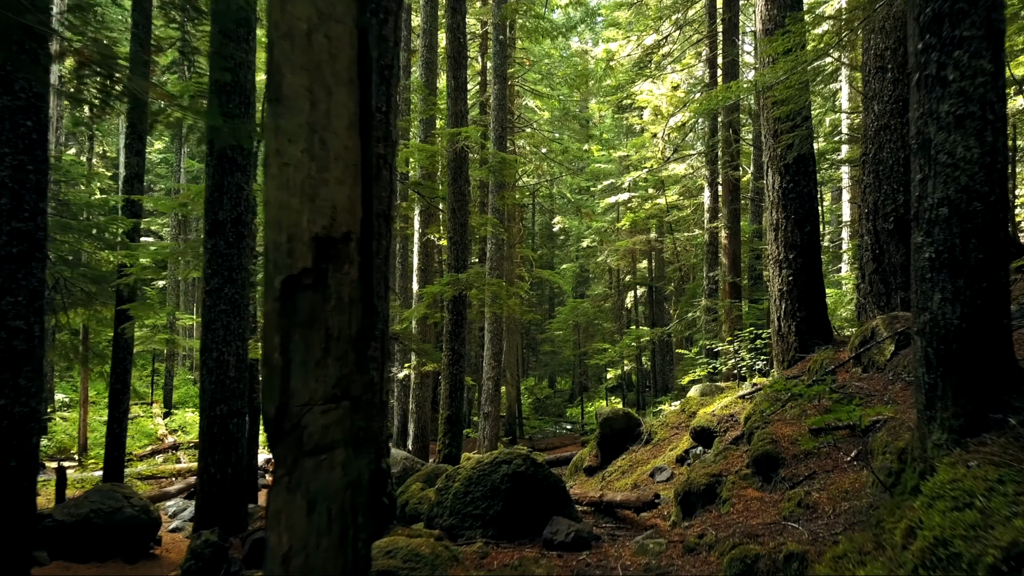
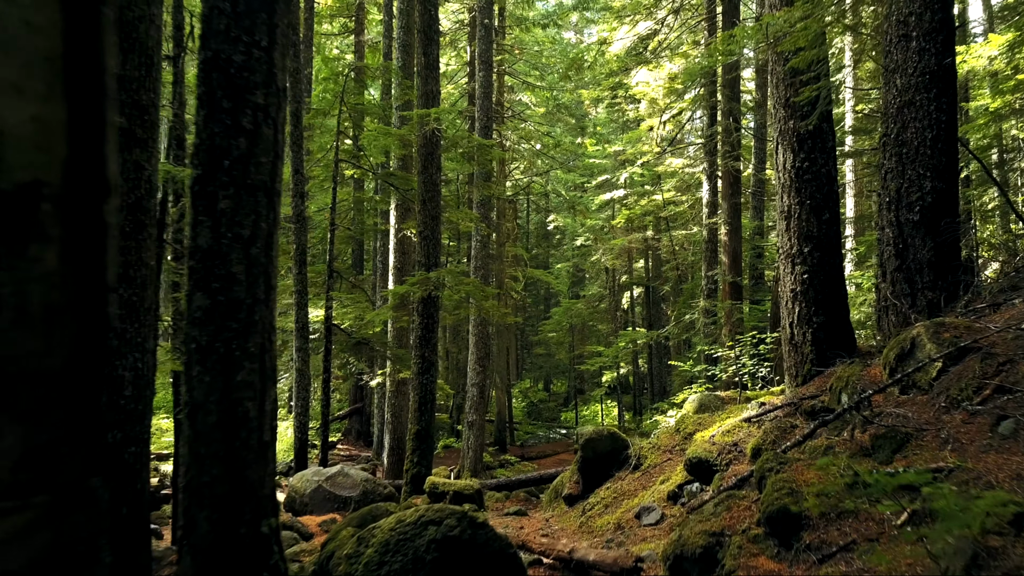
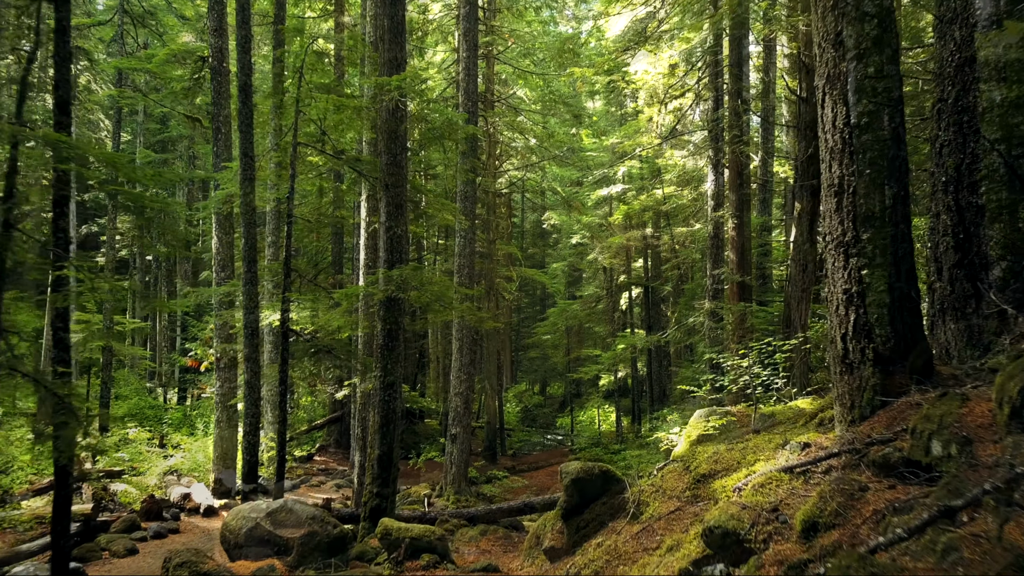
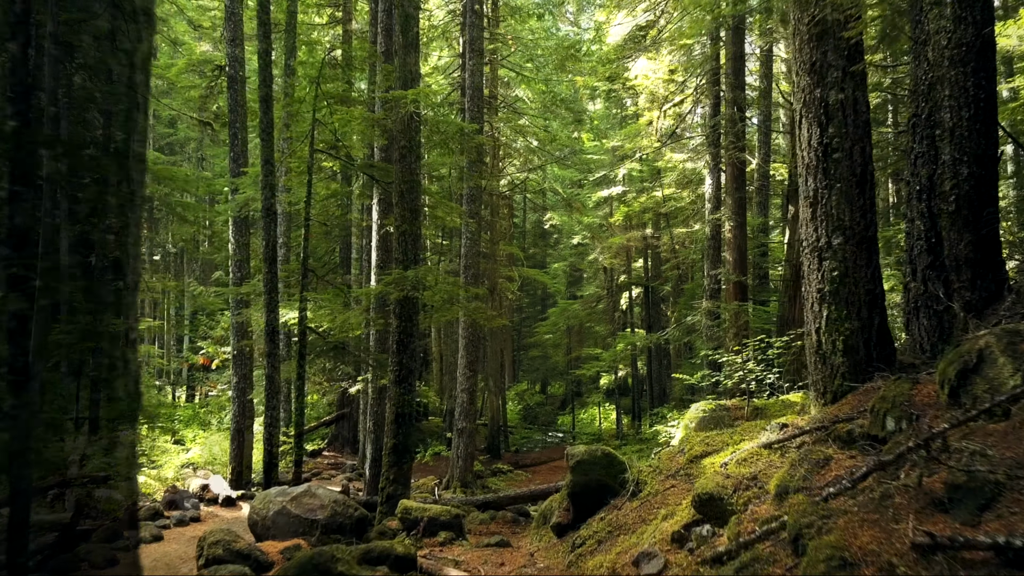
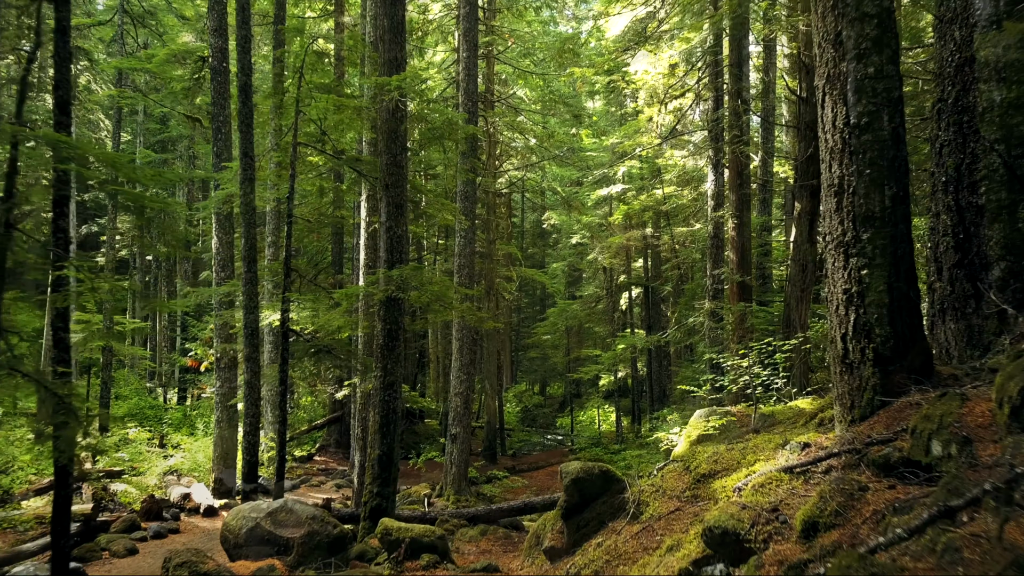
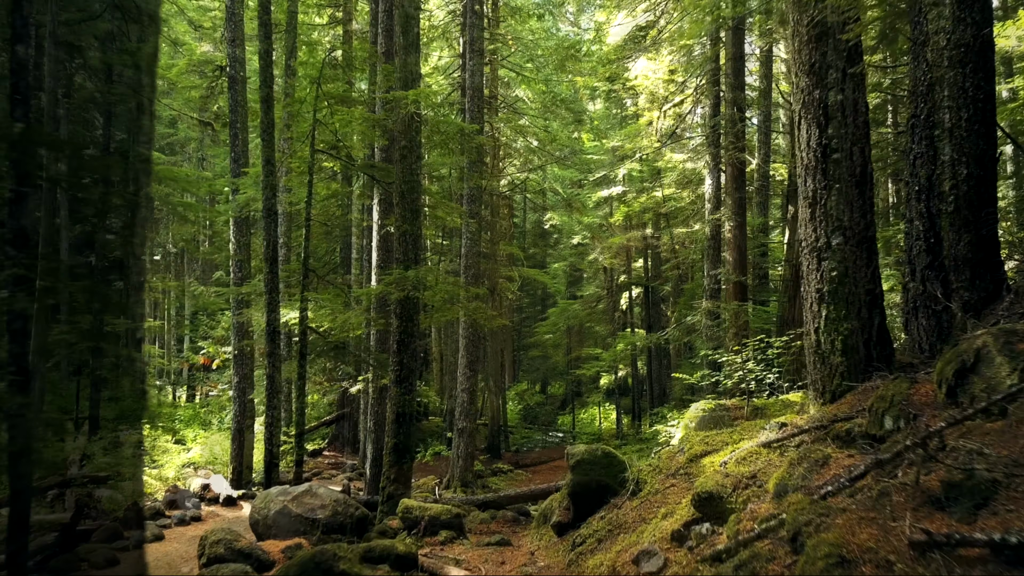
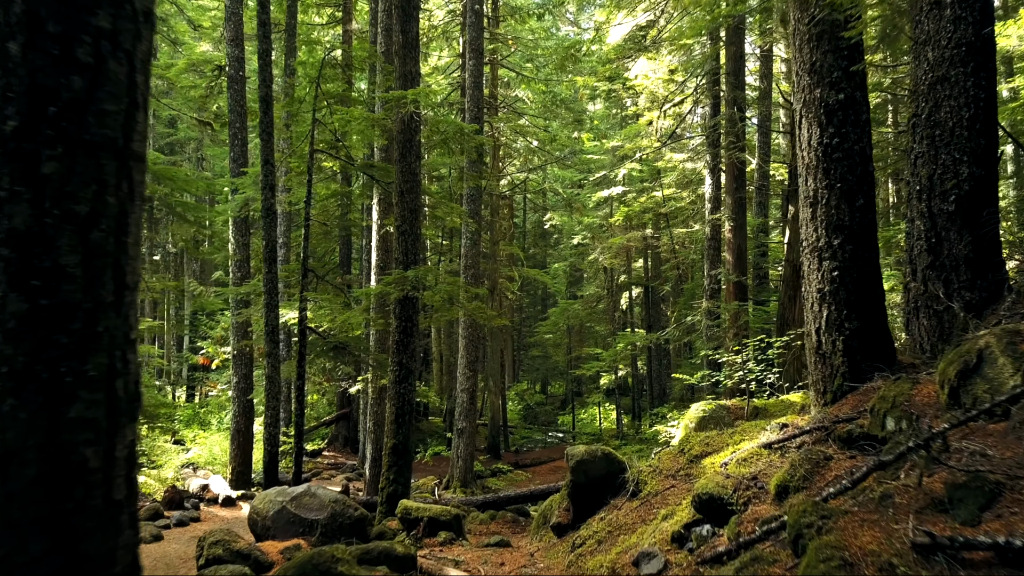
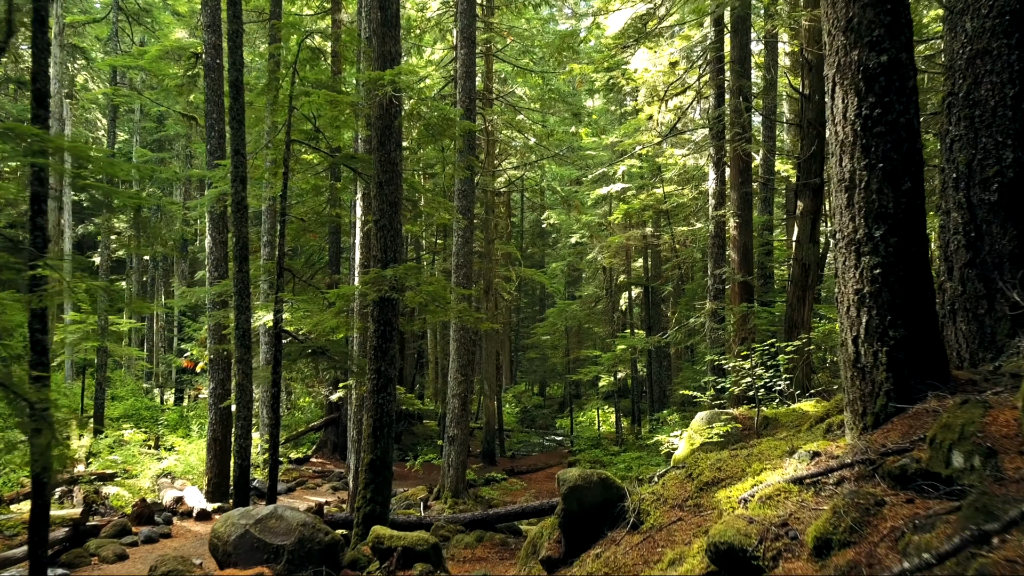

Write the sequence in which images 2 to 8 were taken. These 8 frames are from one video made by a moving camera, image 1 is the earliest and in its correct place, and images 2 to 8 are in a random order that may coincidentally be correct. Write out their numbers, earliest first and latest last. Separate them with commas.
2, 7, 3, 4, 5, 6, 8
